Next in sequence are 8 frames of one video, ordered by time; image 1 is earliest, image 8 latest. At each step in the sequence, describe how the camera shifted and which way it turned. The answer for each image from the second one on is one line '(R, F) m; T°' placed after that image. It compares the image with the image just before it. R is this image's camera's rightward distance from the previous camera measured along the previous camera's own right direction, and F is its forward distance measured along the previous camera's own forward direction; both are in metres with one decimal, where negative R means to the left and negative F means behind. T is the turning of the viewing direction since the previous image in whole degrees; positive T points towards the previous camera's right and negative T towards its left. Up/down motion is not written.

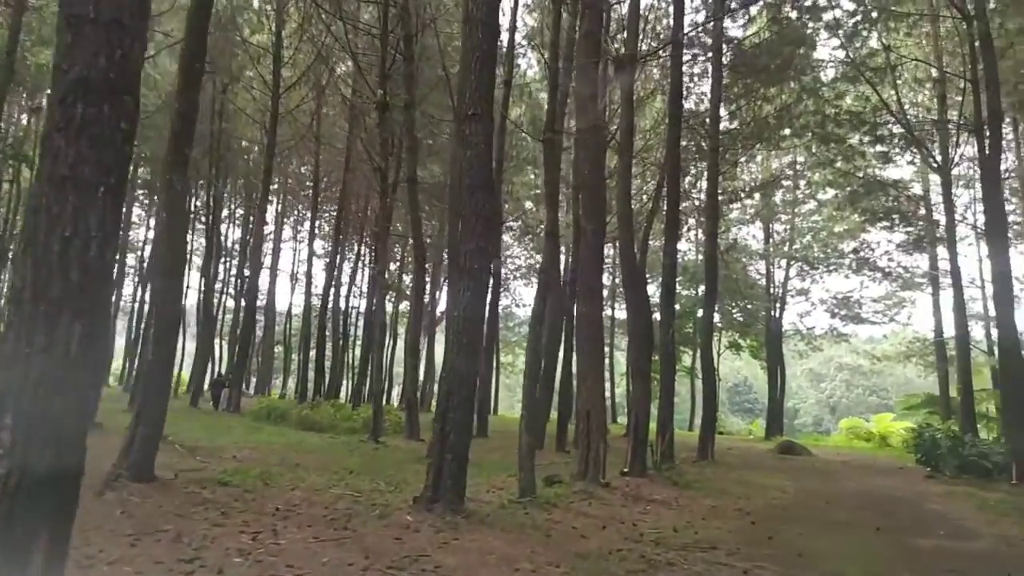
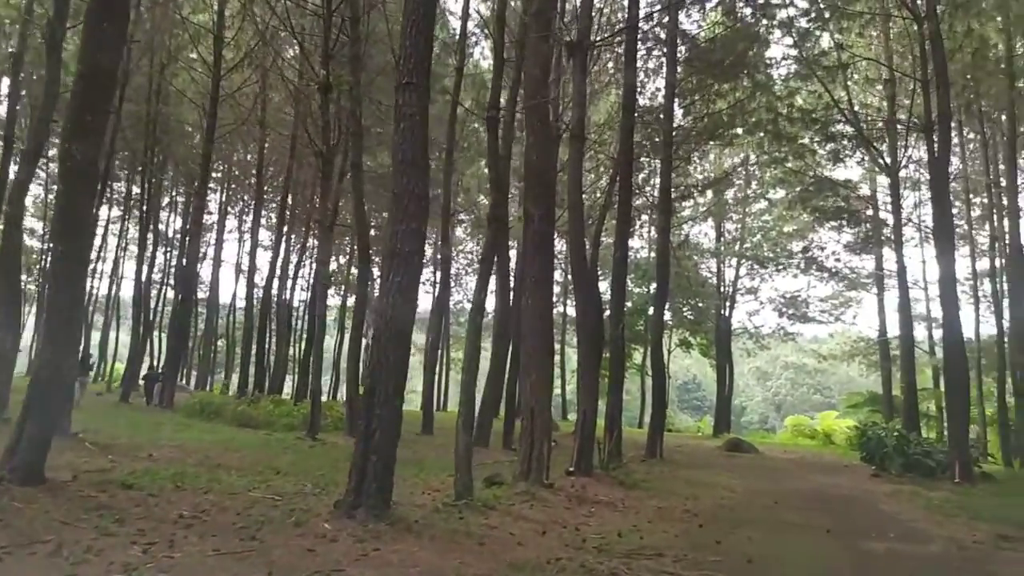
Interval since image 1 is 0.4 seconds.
(+0.1, +0.4) m; +3°
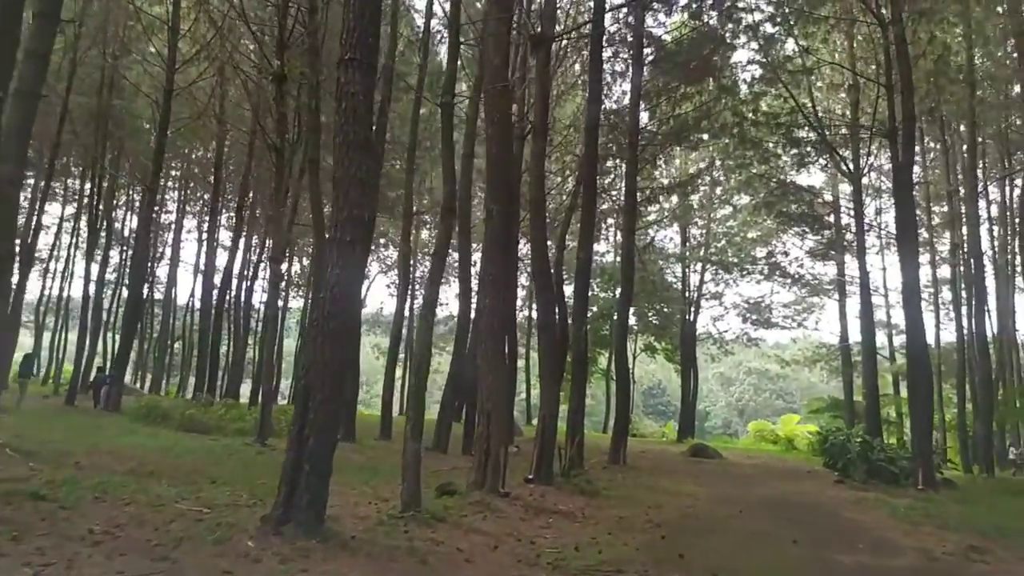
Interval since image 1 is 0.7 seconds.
(+0.1, +0.4) m; +2°
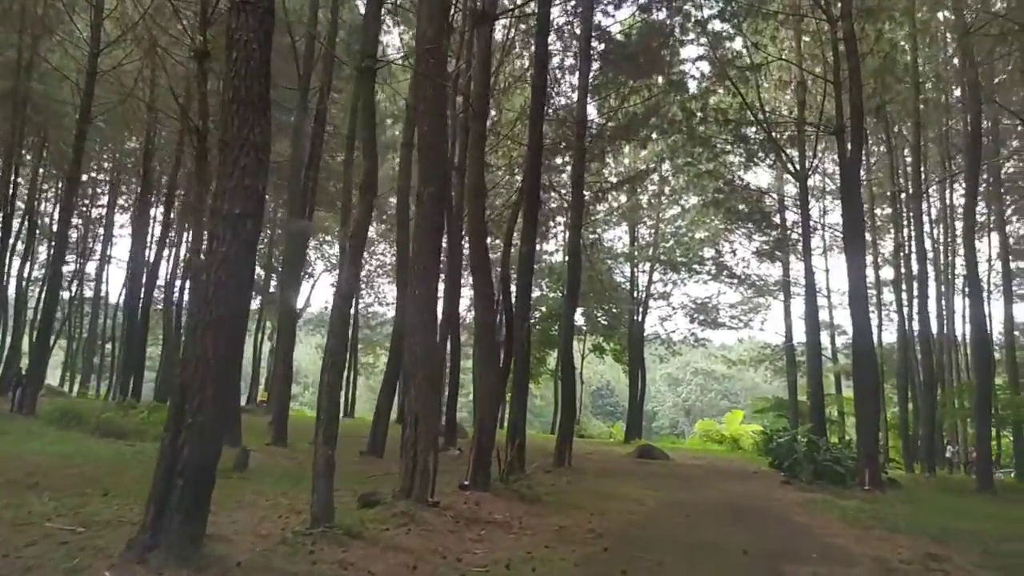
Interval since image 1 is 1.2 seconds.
(+0.2, +0.6) m; +4°
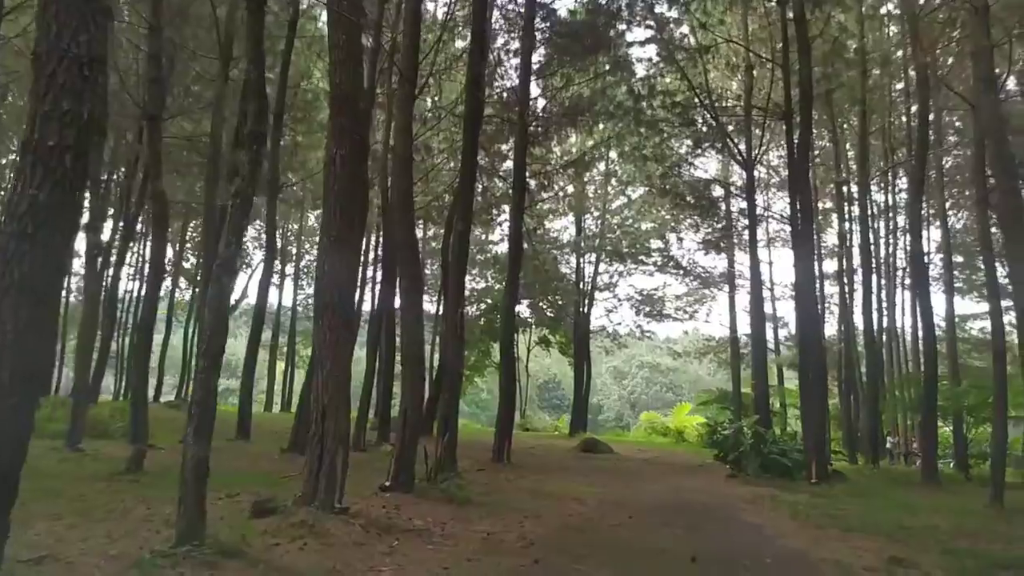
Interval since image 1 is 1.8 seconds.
(+0.2, +0.8) m; +4°
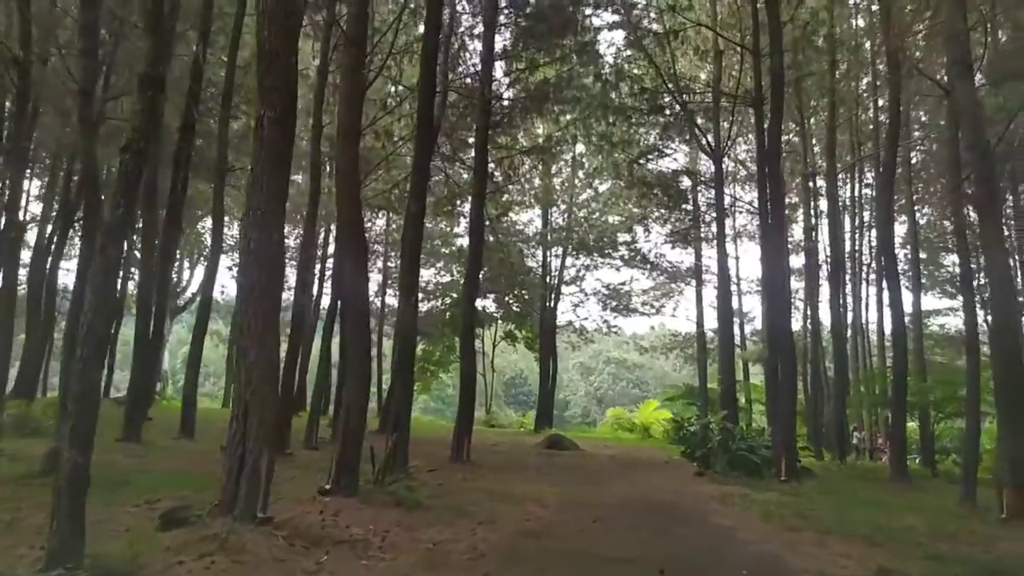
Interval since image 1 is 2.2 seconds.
(+0.1, +0.6) m; +2°
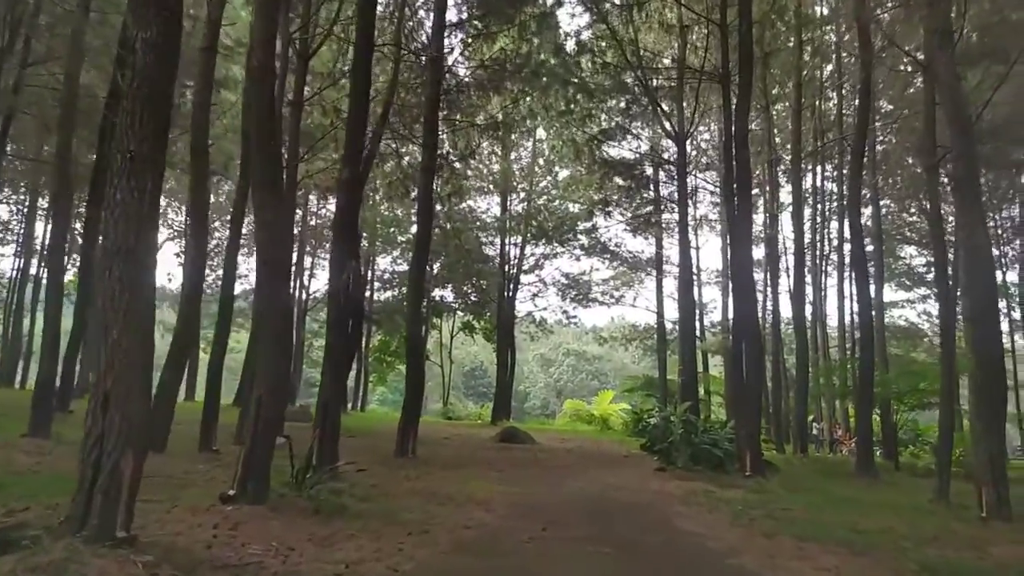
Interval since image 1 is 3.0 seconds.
(+0.2, +1.0) m; +3°
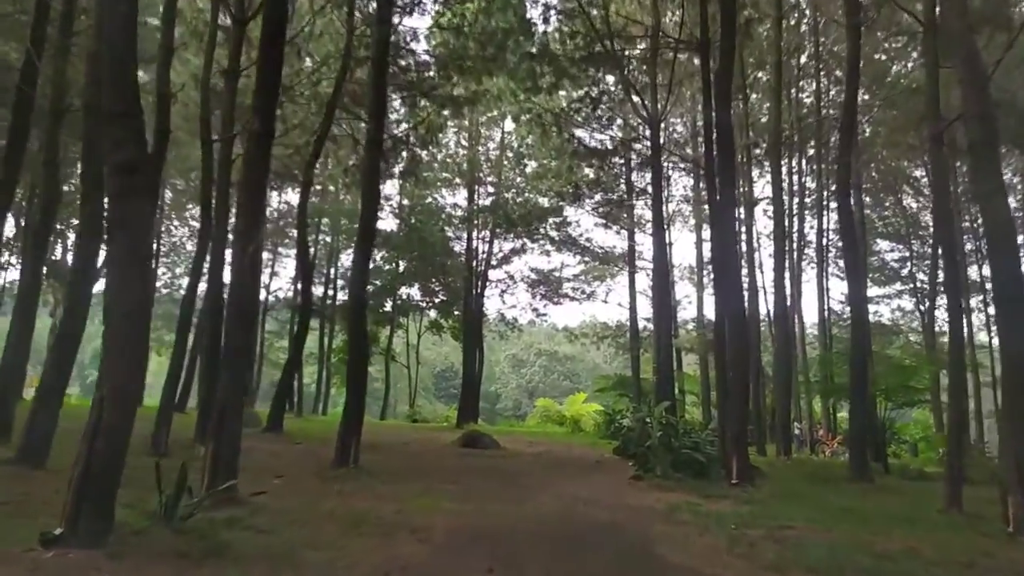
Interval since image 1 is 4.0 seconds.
(+0.2, +1.5) m; +2°
